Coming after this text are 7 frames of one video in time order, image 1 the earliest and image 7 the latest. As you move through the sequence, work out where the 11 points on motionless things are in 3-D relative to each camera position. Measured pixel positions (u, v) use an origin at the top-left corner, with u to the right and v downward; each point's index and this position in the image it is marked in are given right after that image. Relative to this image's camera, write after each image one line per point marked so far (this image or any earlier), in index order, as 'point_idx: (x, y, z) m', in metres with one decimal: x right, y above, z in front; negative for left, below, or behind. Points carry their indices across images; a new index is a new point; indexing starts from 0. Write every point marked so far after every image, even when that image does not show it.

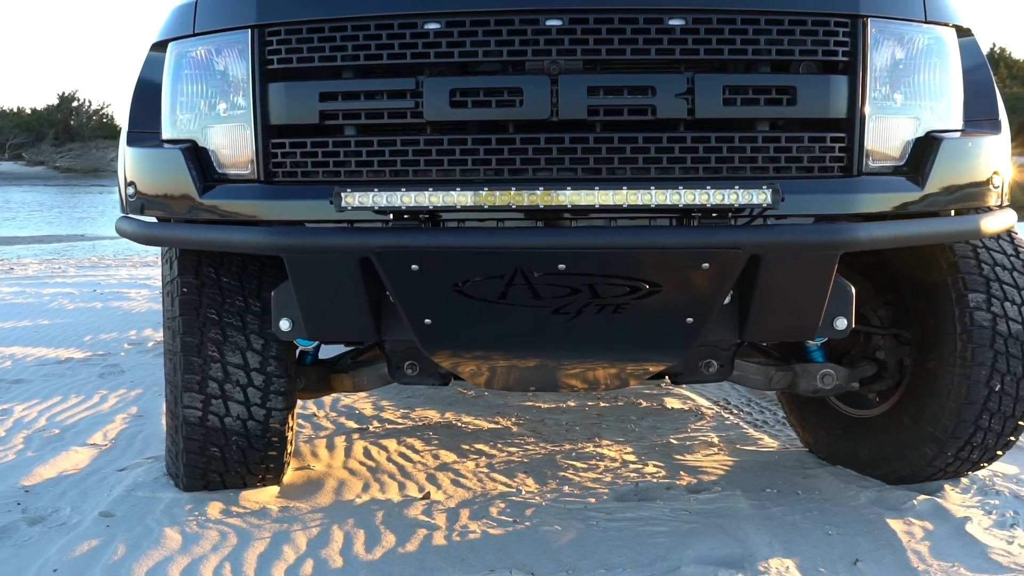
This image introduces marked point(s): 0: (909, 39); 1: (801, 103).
0: (+1.0, +0.6, +2.2) m
1: (+0.7, +0.4, +2.1) m
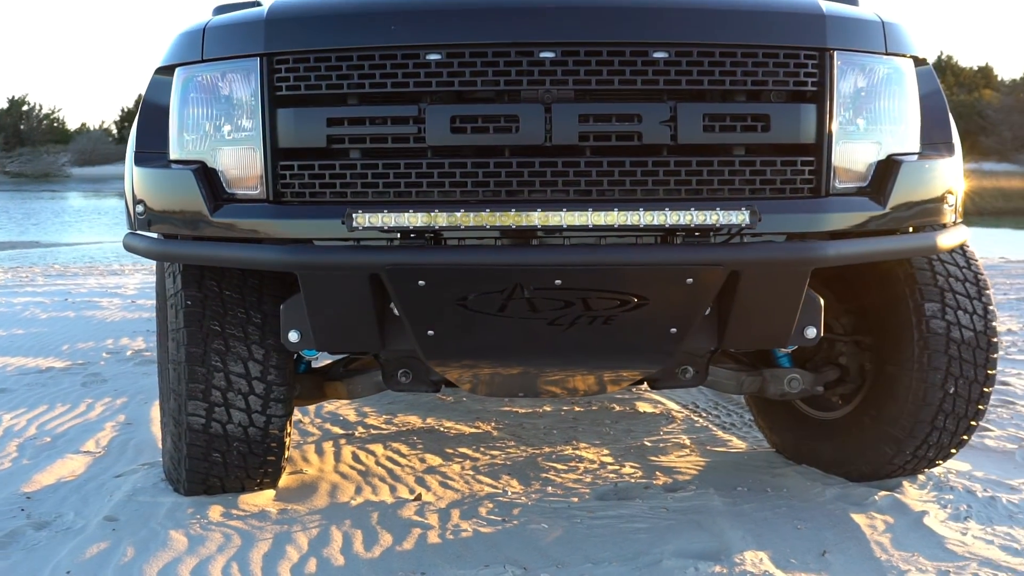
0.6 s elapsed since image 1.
0: (+1.0, +0.6, +2.4) m
1: (+0.7, +0.4, +2.3) m
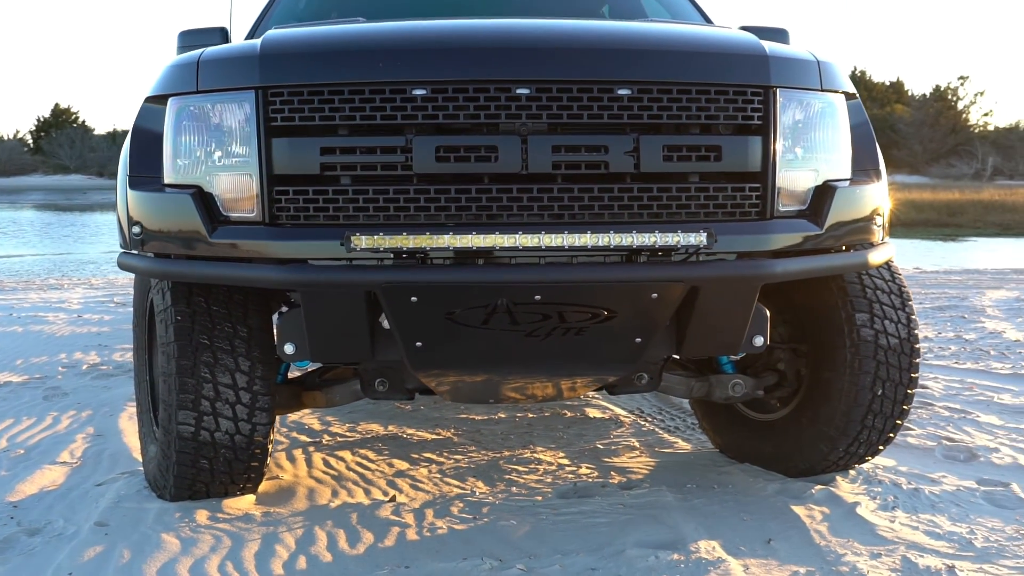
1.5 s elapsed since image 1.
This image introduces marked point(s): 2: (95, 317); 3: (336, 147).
0: (+0.9, +0.6, +2.7) m
1: (+0.6, +0.4, +2.5) m
2: (-3.9, -0.3, +8.1) m
3: (-0.5, +0.4, +2.4) m
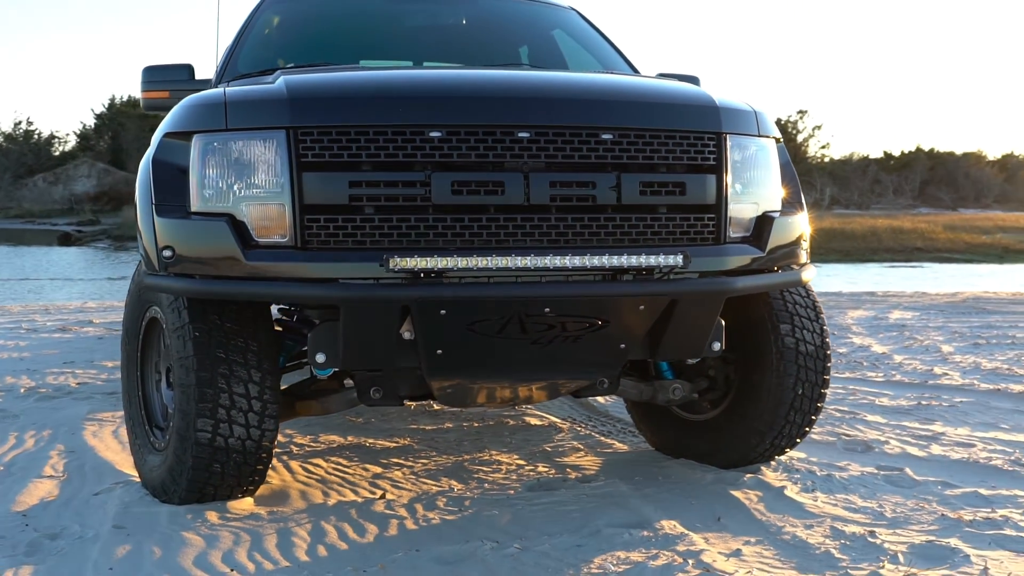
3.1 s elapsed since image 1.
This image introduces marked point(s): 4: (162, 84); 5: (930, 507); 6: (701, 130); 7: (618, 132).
0: (+0.9, +0.5, +3.2) m
1: (+0.6, +0.3, +3.0) m
2: (-4.6, -0.5, +8.0) m
3: (-0.5, +0.3, +2.8) m
4: (-1.8, +1.0, +4.5) m
5: (+1.7, -0.9, +3.6) m
6: (+0.7, +0.6, +3.1) m
7: (+0.4, +0.5, +2.9) m
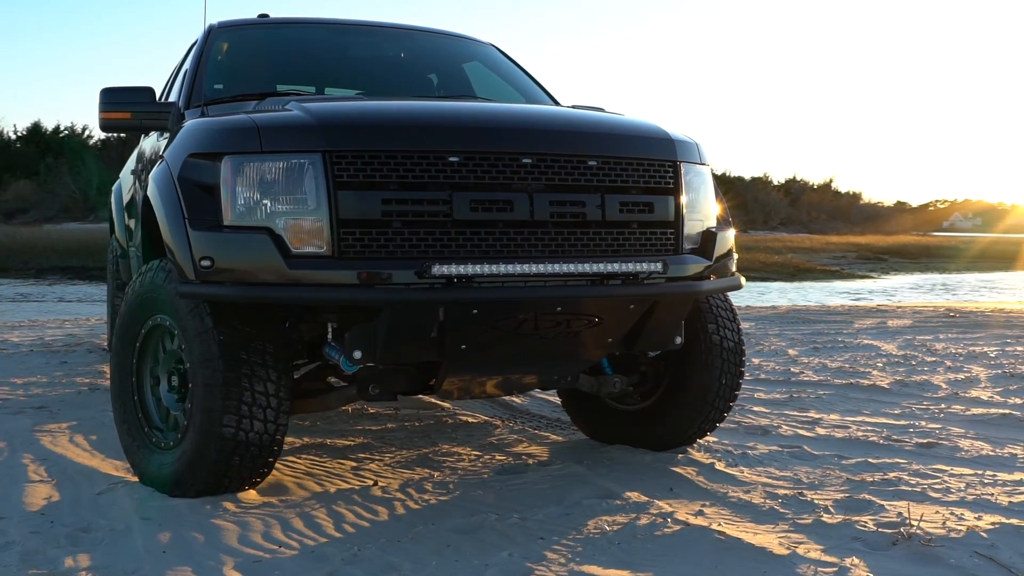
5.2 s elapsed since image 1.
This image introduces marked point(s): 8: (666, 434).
0: (+0.8, +0.5, +3.8) m
1: (+0.6, +0.3, +3.6) m
2: (-5.4, -0.6, +7.6) m
3: (-0.4, +0.3, +3.2) m
4: (-2.0, +1.0, +4.6) m
5: (+1.6, -0.9, +4.3) m
6: (+0.6, +0.5, +3.7) m
7: (+0.3, +0.5, +3.5) m
8: (+0.8, -0.8, +4.8) m
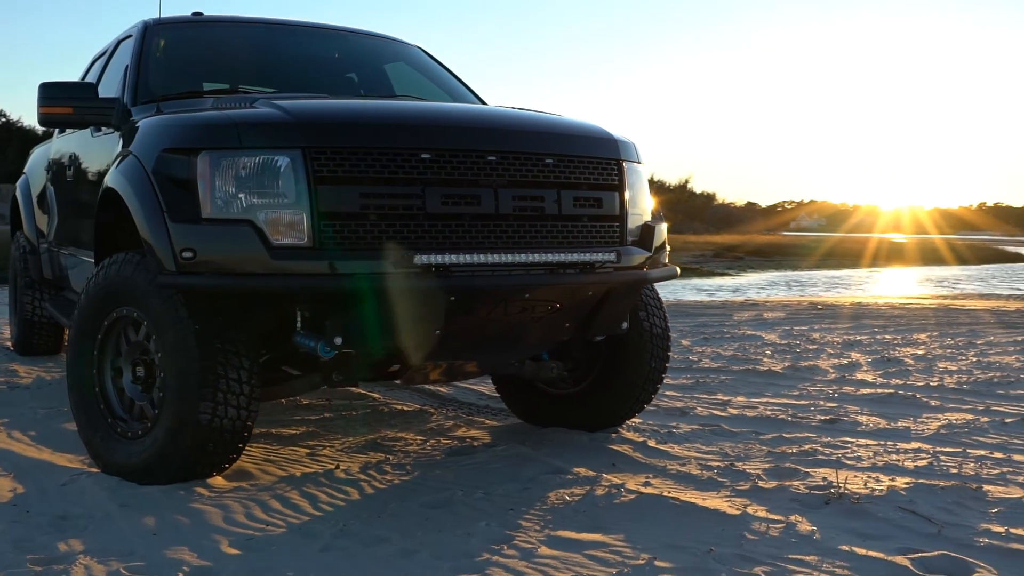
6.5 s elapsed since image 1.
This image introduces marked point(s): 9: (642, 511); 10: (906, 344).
0: (+0.6, +0.5, +4.2) m
1: (+0.4, +0.4, +3.9) m
2: (-6.0, -0.6, +7.1) m
3: (-0.5, +0.4, +3.3) m
4: (-2.3, +1.0, +4.6) m
5: (+1.3, -0.9, +4.7) m
6: (+0.4, +0.6, +4.0) m
7: (+0.2, +0.6, +3.7) m
8: (+0.5, -0.8, +5.1) m
9: (+0.5, -0.8, +3.3) m
10: (+5.1, -0.7, +11.5) m
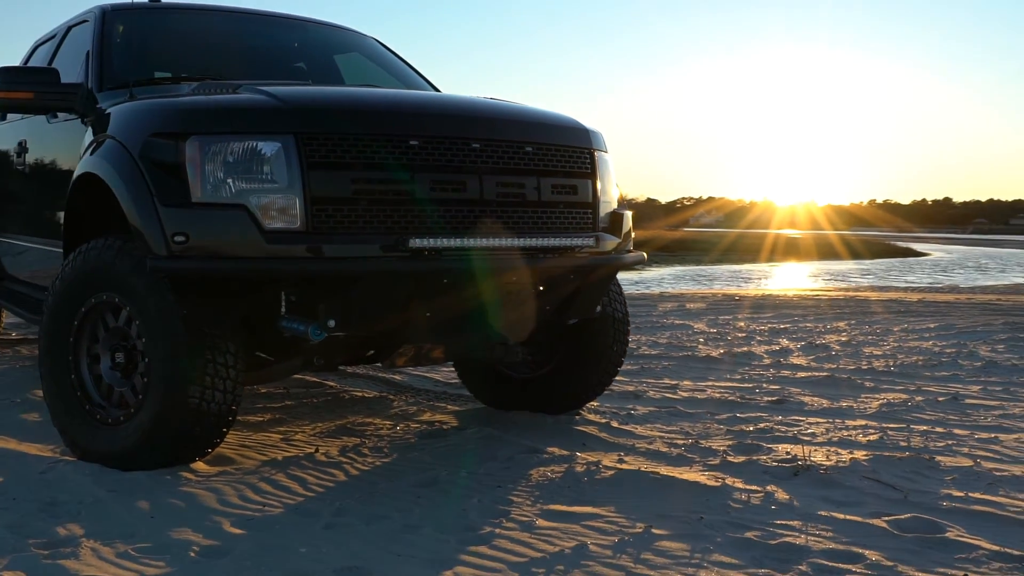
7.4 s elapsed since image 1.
0: (+0.5, +0.6, +4.3) m
1: (+0.3, +0.4, +4.0) m
2: (-6.3, -0.5, +6.7) m
3: (-0.6, +0.4, +3.4) m
4: (-2.5, +1.1, +4.5) m
5: (+1.1, -0.8, +5.0) m
6: (+0.3, +0.7, +4.1) m
7: (+0.1, +0.6, +3.9) m
8: (+0.3, -0.7, +5.3) m
9: (+0.4, -0.8, +3.5) m
10: (+4.4, -0.6, +12.0) m
